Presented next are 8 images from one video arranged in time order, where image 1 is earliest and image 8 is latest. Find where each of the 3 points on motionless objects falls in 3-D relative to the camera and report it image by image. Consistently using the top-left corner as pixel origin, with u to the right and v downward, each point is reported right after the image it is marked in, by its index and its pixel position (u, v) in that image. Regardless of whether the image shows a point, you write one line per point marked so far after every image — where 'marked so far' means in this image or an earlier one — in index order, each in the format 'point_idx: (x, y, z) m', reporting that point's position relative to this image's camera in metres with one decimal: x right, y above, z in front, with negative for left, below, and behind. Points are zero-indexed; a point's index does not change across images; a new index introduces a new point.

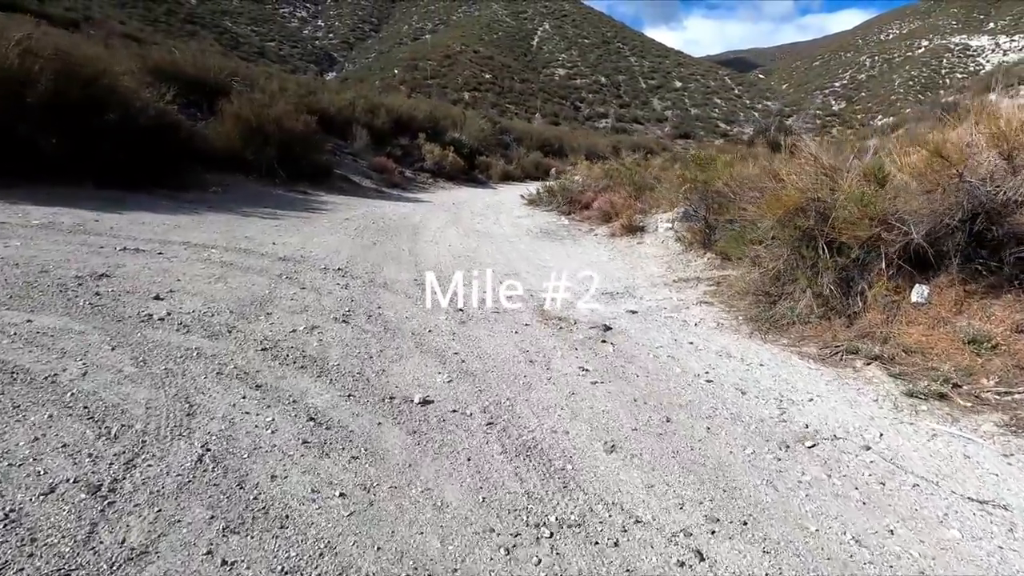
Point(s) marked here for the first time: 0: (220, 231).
0: (-4.8, +0.9, +8.7) m
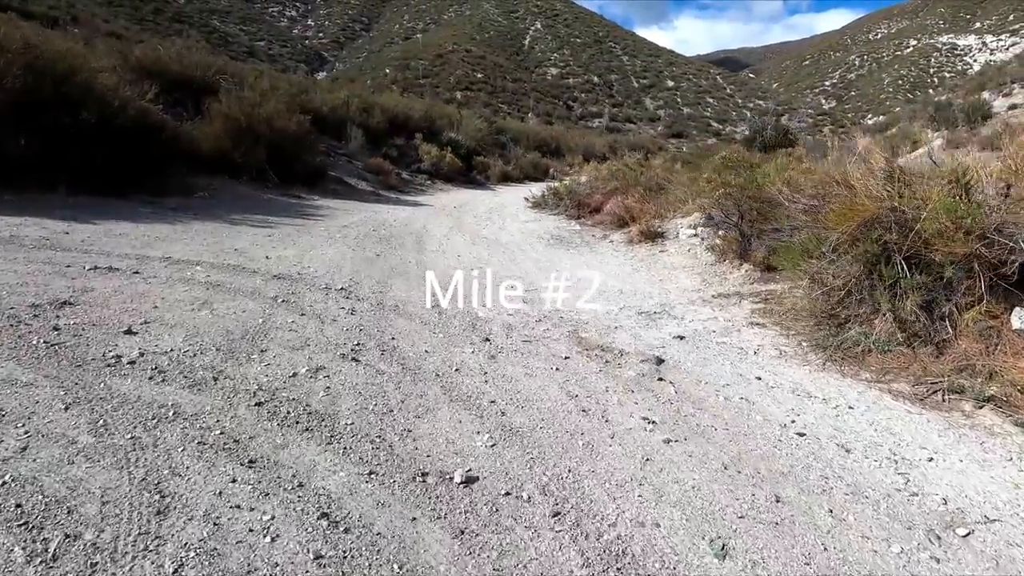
0: (-4.5, +0.6, +7.8) m
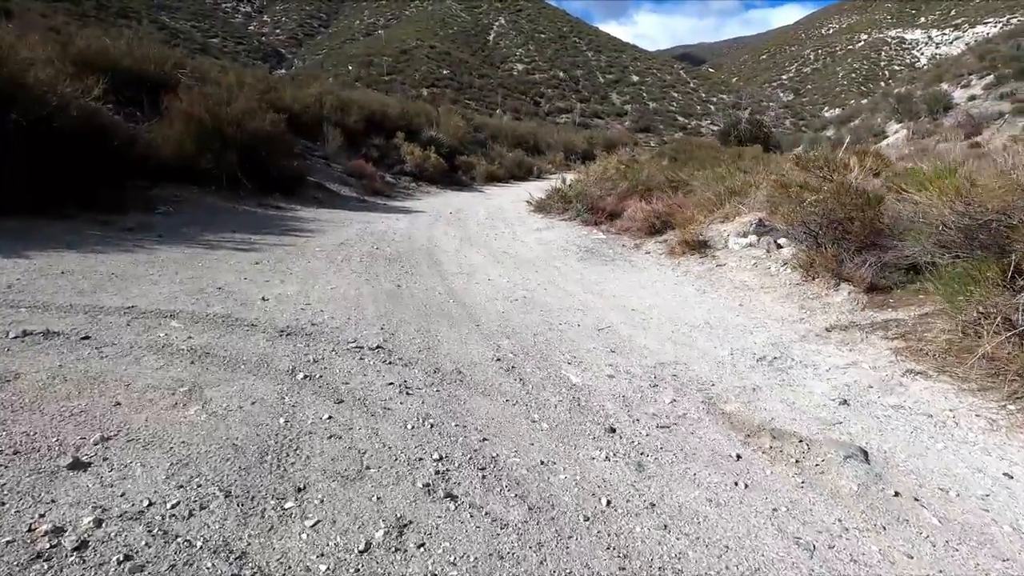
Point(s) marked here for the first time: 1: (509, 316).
0: (-3.8, +0.1, +6.0) m
1: (0.0, -0.3, +6.1) m
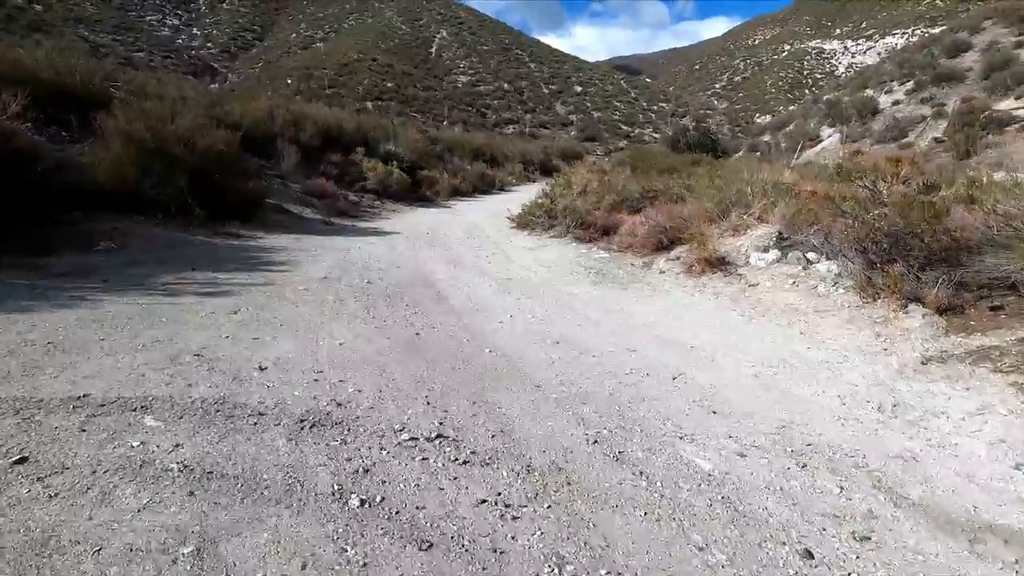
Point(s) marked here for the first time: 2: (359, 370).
0: (-3.2, -0.5, +4.7) m
1: (+0.5, -0.8, +5.1) m
2: (-1.3, -0.7, +4.5) m
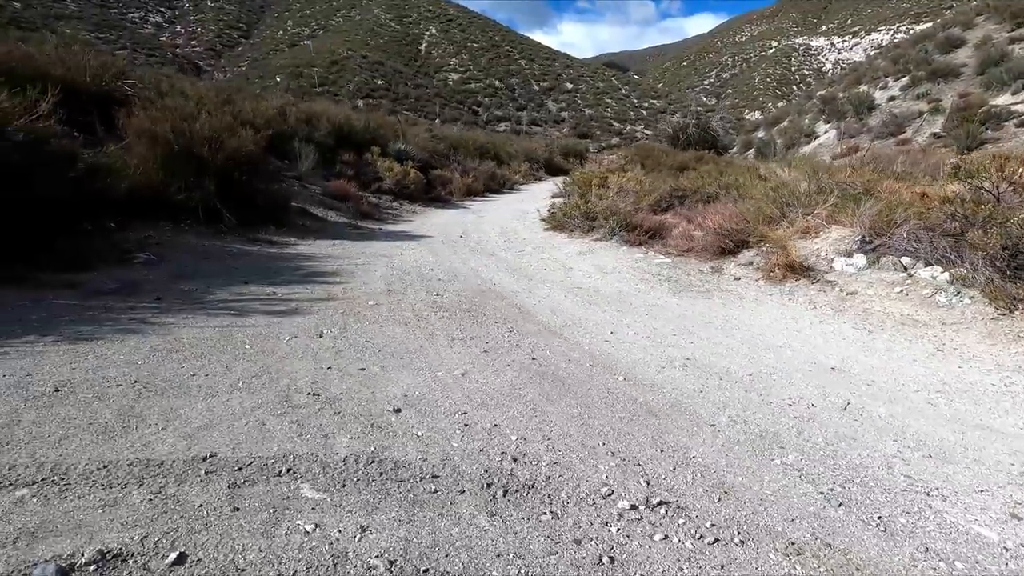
0: (-2.0, -0.8, +4.0) m
1: (+1.8, -0.9, +4.5) m
2: (0.0, -0.9, +3.9) m
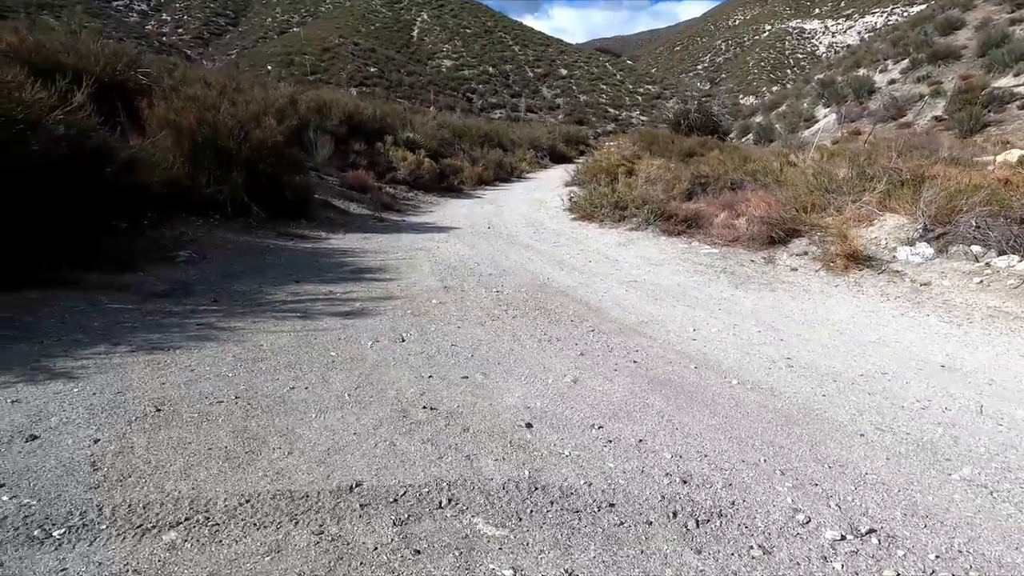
0: (-1.1, -0.8, +3.7) m
1: (+2.7, -0.9, +4.2) m
2: (+0.9, -0.9, +3.6) m
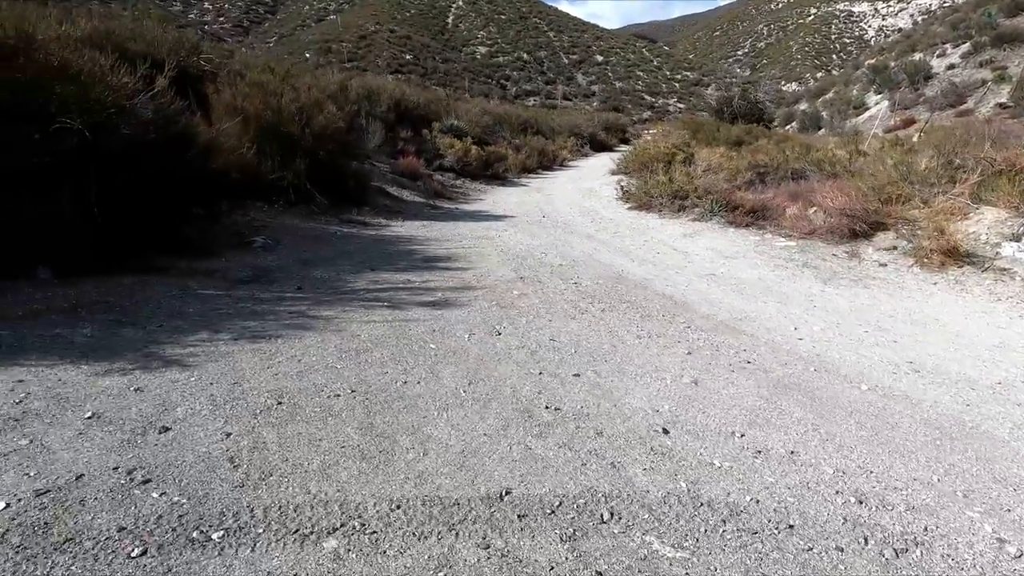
0: (-0.2, -0.7, +3.5) m
1: (+3.5, -0.9, +3.9) m
2: (+1.7, -0.9, +3.3) m
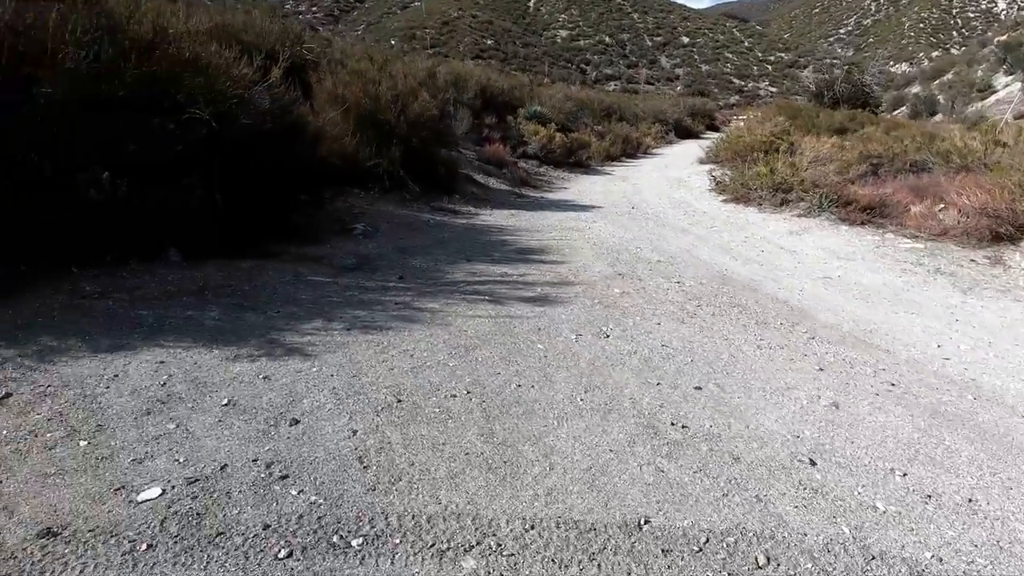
0: (+0.5, -0.8, +3.3) m
1: (+4.3, -1.1, +3.2) m
2: (+2.4, -1.0, +2.9) m
